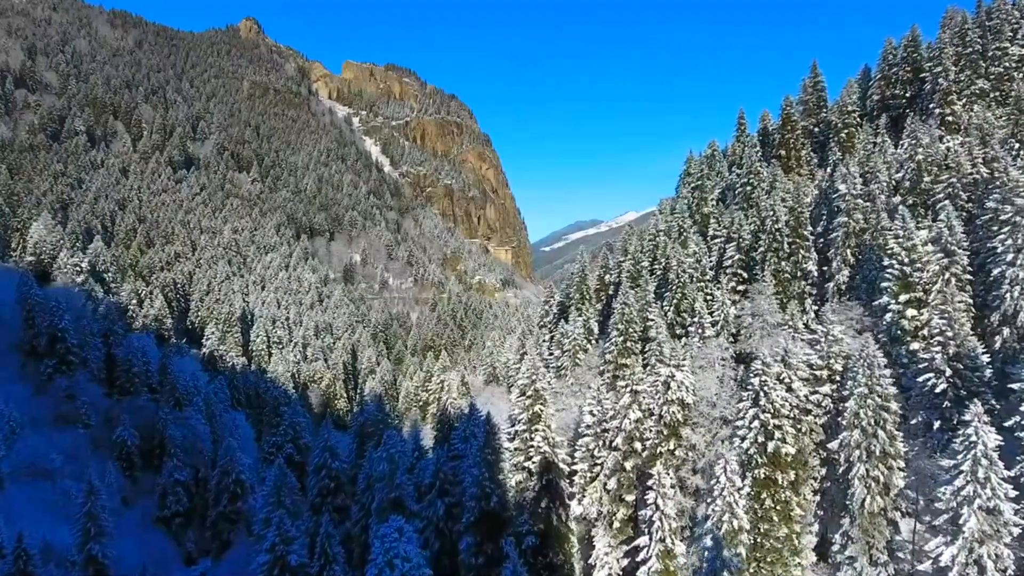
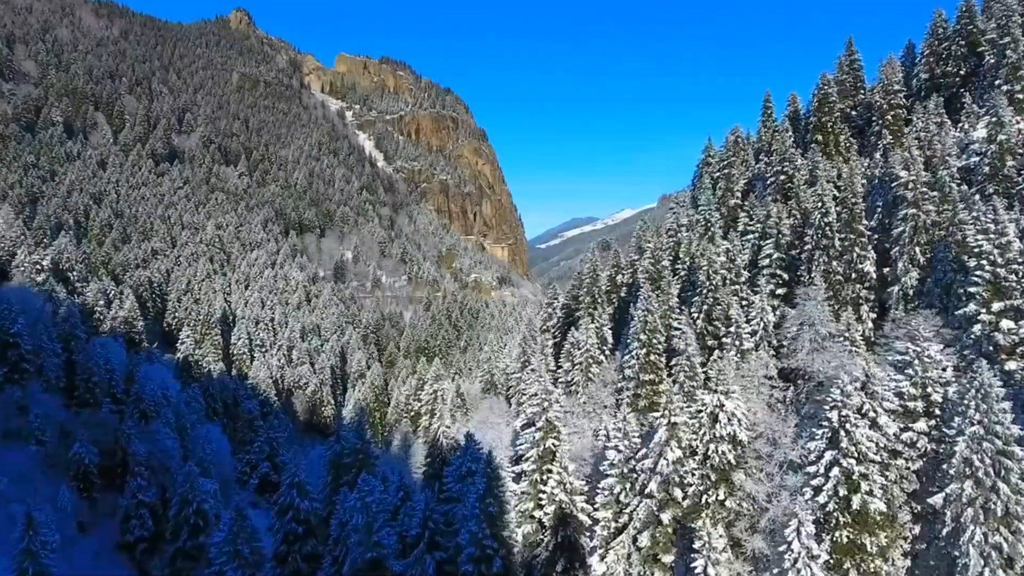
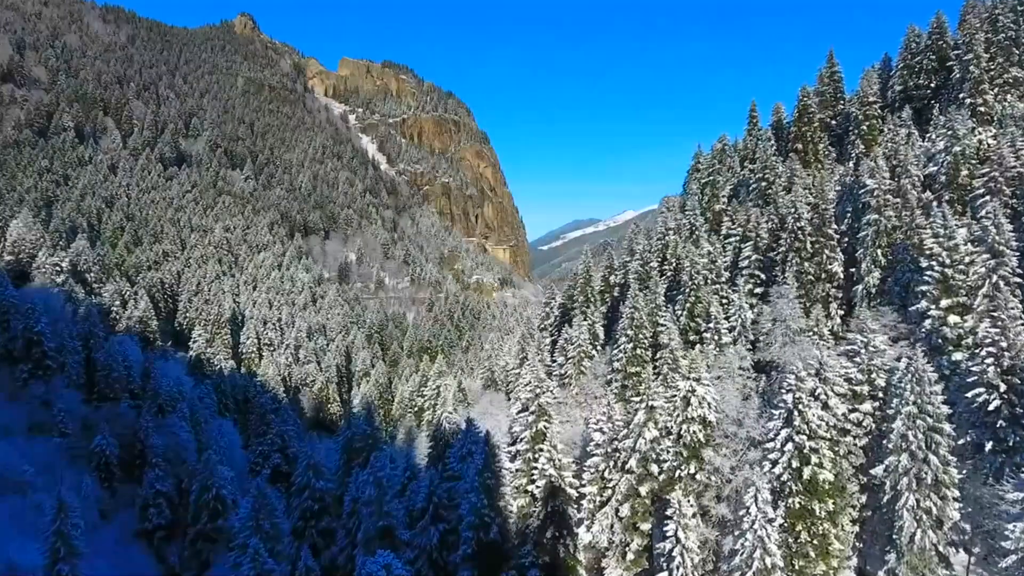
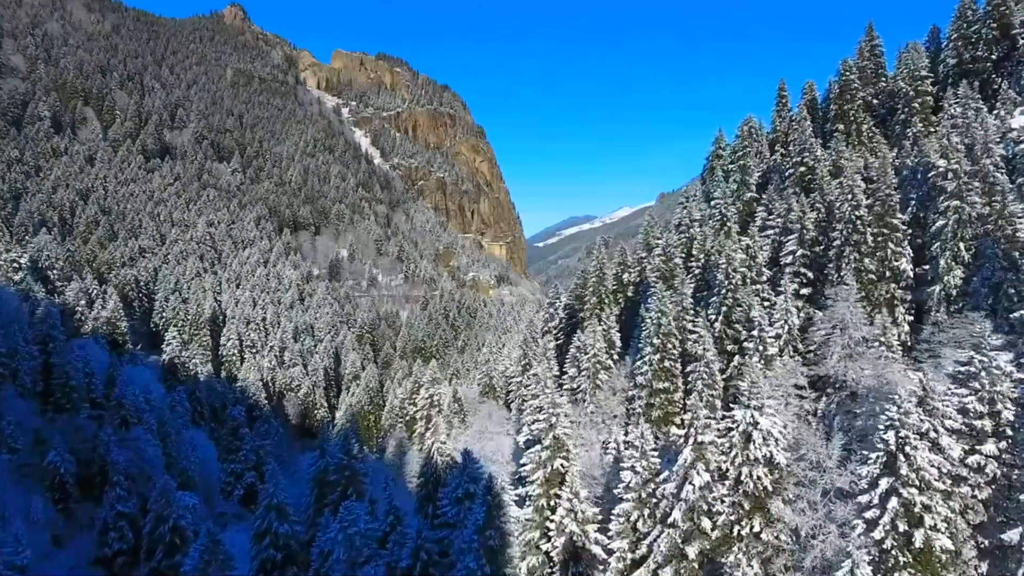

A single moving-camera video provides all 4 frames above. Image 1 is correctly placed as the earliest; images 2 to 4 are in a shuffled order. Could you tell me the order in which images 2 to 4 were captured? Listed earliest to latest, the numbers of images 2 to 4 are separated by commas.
3, 2, 4
